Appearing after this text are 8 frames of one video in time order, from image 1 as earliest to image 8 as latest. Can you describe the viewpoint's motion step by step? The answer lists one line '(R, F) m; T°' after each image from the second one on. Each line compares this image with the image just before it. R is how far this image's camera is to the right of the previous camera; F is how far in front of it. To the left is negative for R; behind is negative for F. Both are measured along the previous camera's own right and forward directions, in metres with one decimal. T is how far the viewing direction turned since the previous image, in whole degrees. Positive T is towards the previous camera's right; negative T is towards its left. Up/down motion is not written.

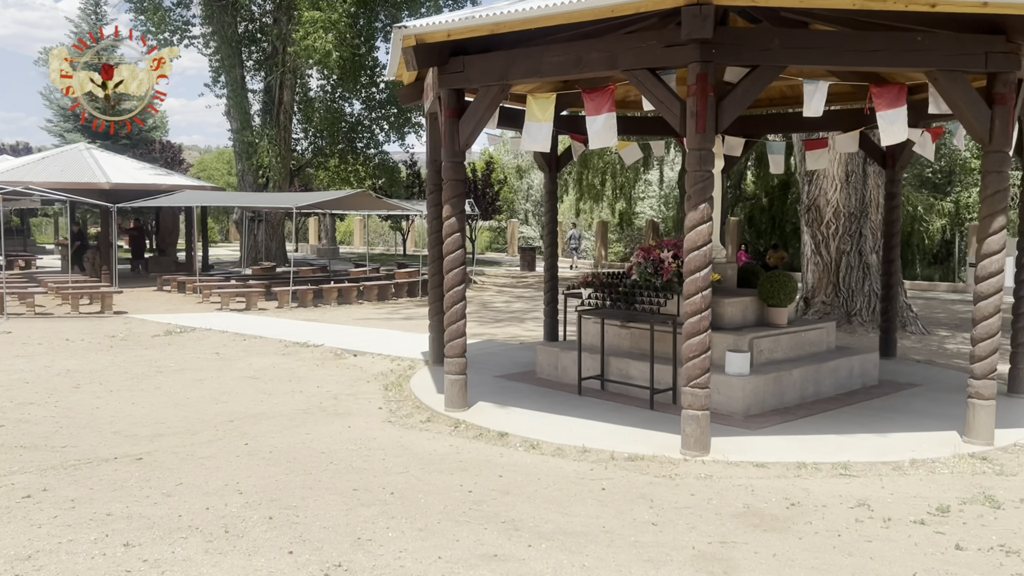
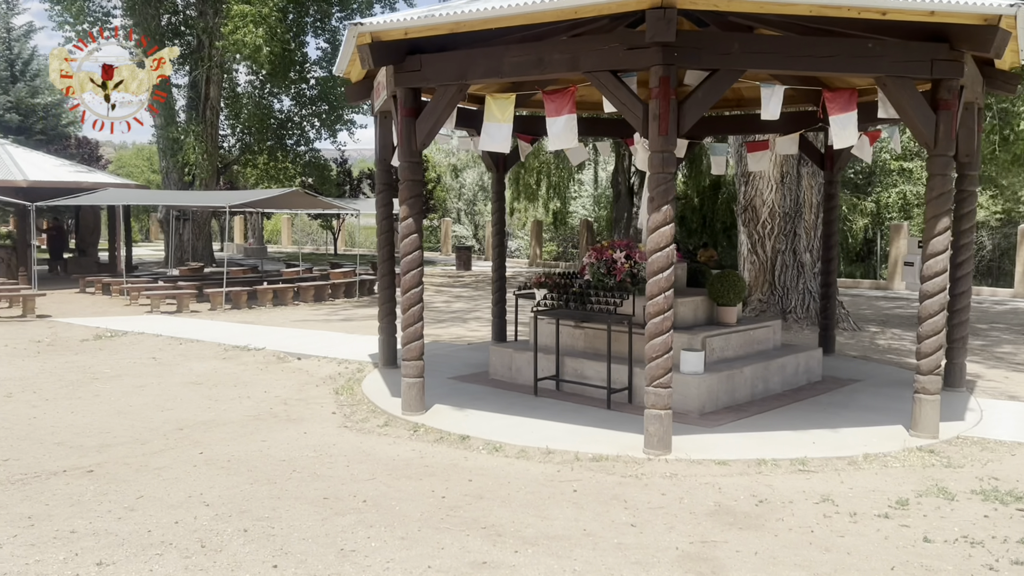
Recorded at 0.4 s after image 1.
(-0.2, 0.0) m; +5°
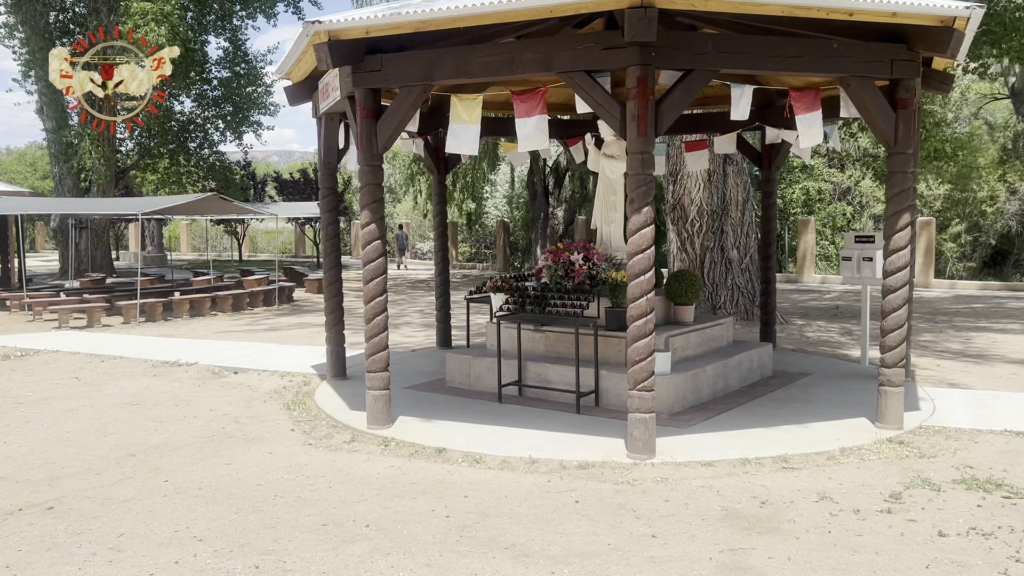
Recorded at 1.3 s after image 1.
(-0.5, +0.2) m; +6°
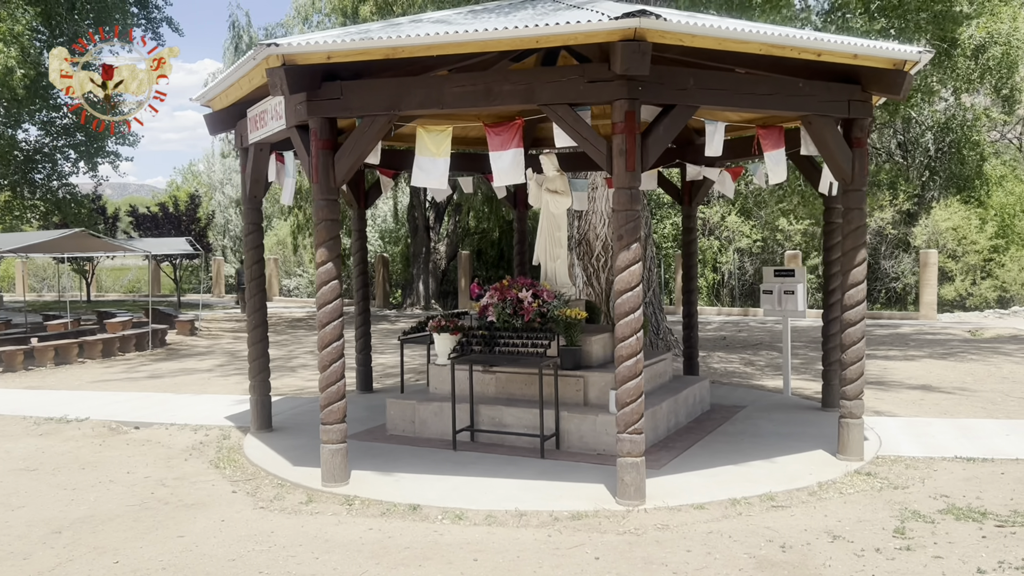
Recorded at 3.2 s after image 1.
(-0.8, +0.4) m; +10°
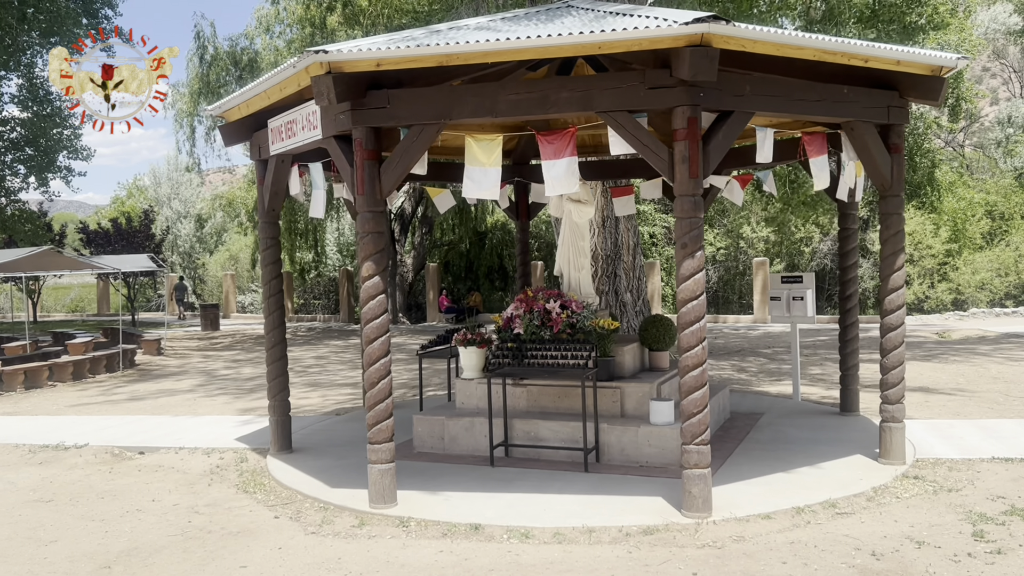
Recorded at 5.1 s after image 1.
(-0.7, +0.2) m; +4°
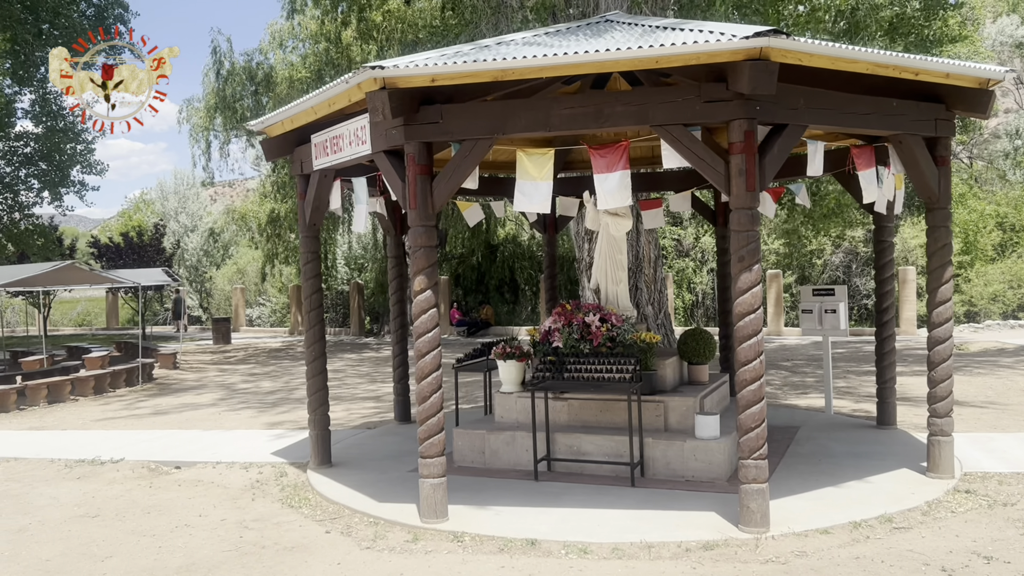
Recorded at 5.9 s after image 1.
(-0.4, 0.0) m; 0°
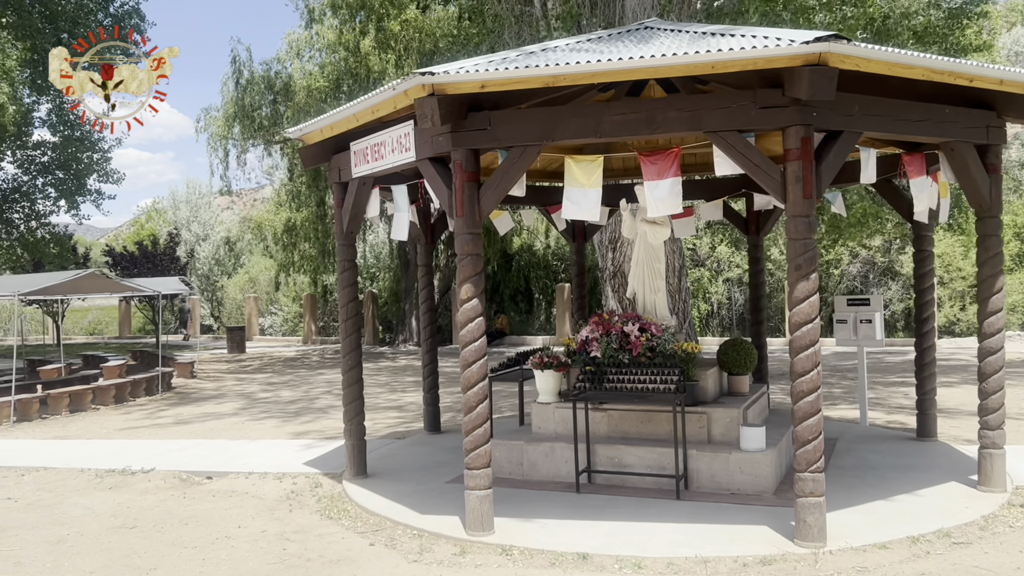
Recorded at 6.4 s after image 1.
(-0.3, +0.1) m; 0°
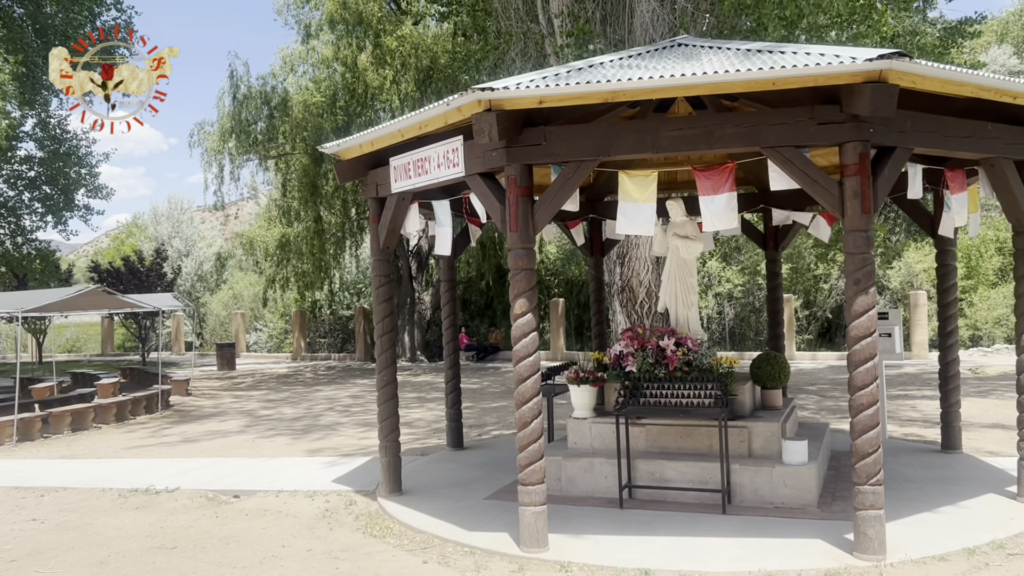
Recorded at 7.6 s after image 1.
(-0.5, 0.0) m; +2°
